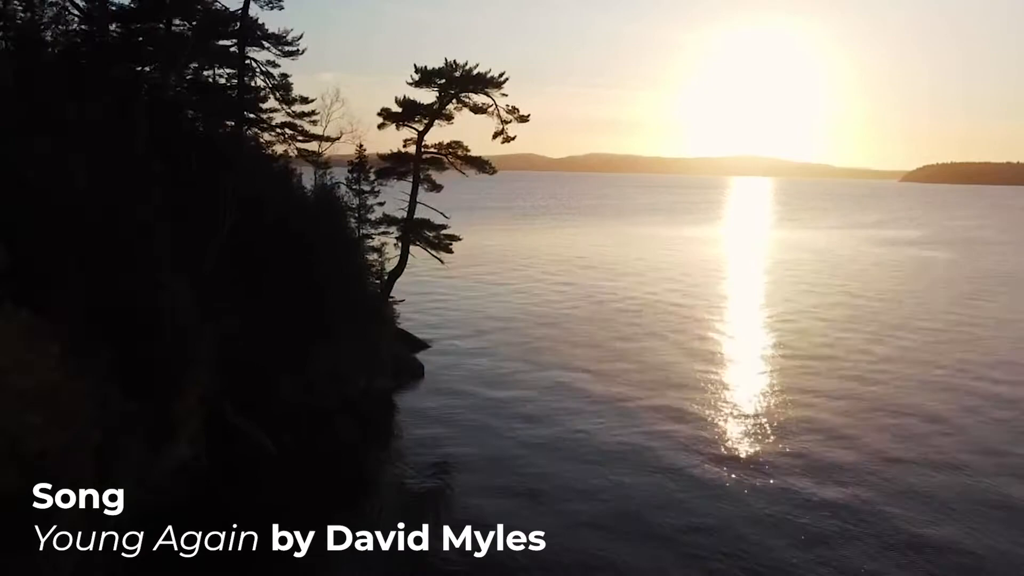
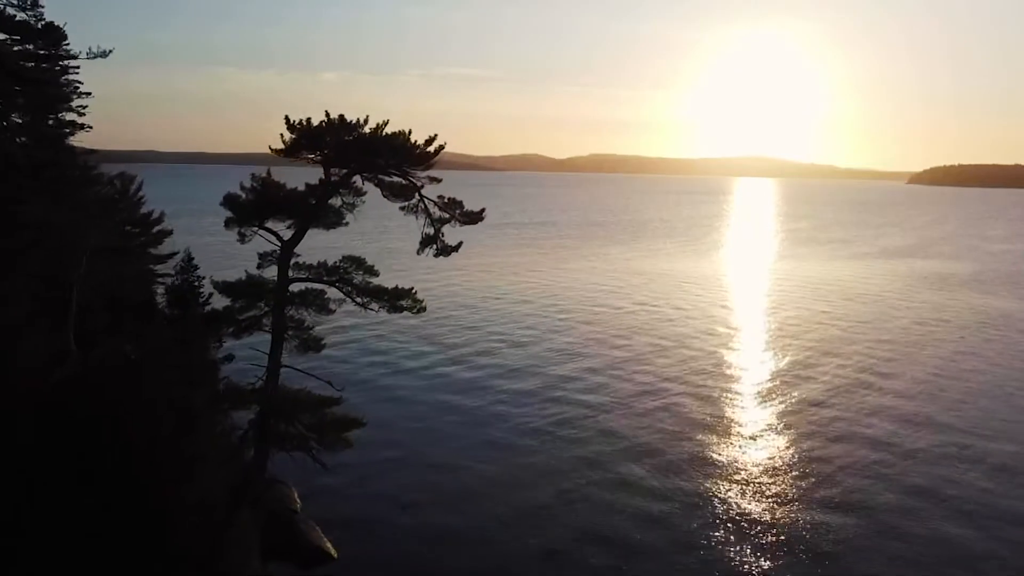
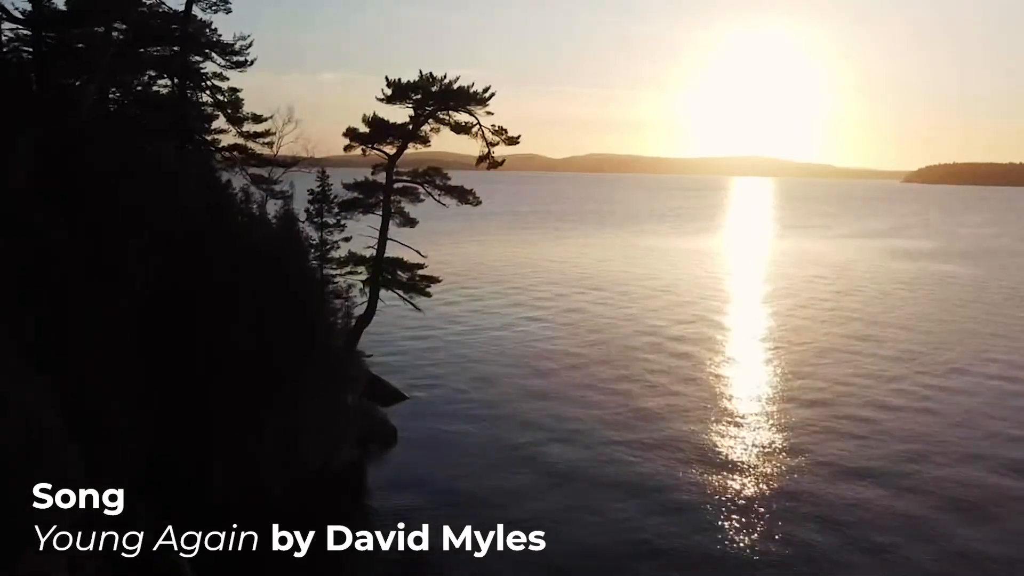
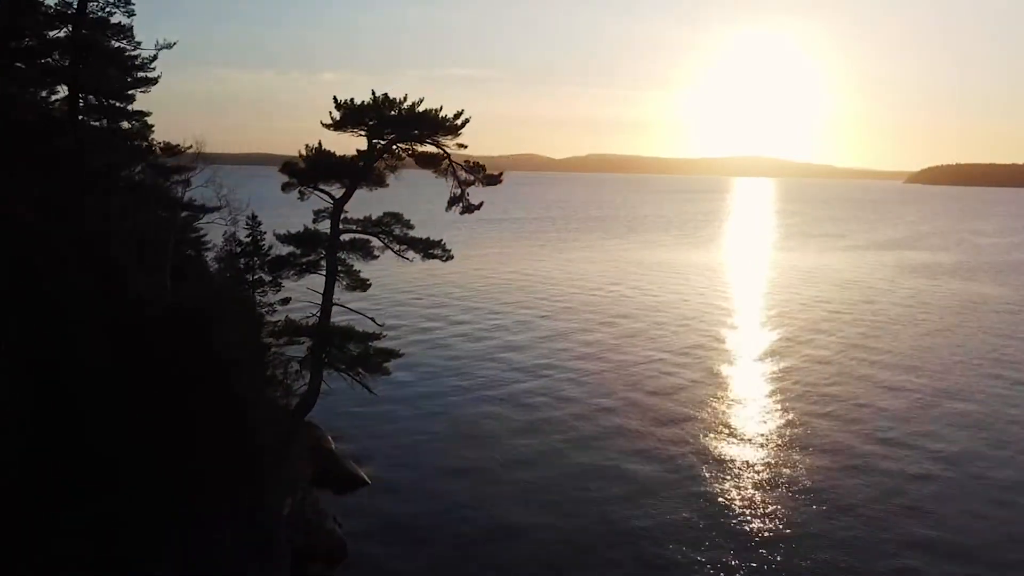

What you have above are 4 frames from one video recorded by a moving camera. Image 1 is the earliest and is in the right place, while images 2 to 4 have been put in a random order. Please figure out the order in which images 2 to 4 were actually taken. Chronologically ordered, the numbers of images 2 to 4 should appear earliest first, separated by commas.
3, 4, 2
